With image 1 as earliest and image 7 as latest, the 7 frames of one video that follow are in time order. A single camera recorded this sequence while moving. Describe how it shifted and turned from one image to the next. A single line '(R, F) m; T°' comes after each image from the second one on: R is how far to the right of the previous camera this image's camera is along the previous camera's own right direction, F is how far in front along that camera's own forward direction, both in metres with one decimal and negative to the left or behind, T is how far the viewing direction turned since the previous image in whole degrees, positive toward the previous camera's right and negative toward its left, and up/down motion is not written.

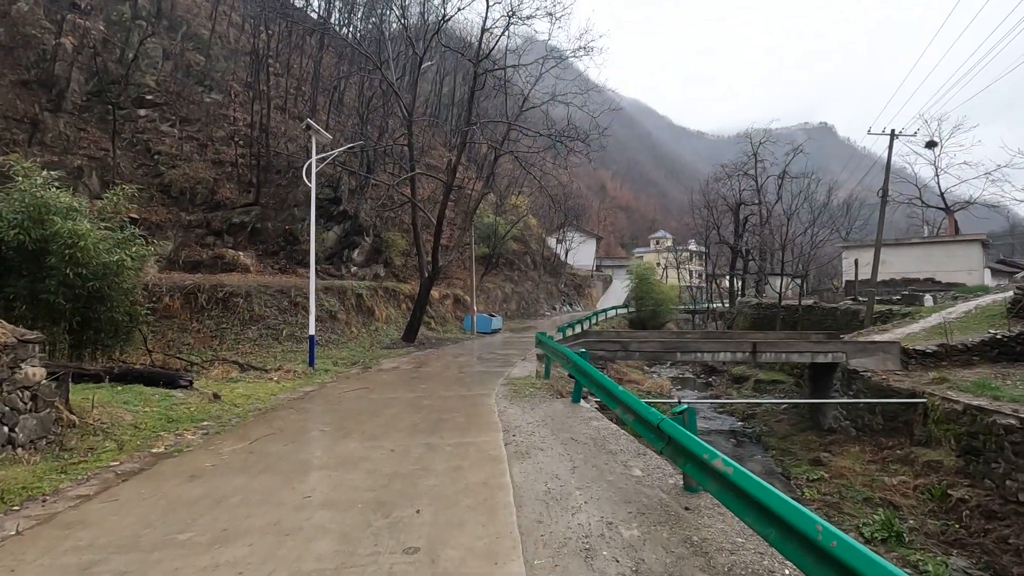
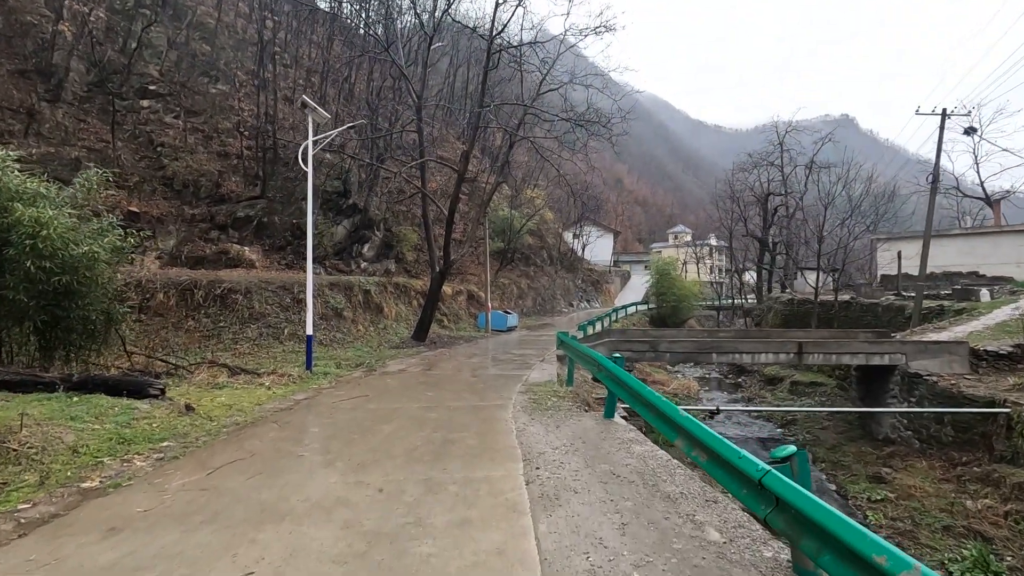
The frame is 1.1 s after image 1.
(-0.1, +1.1) m; -2°
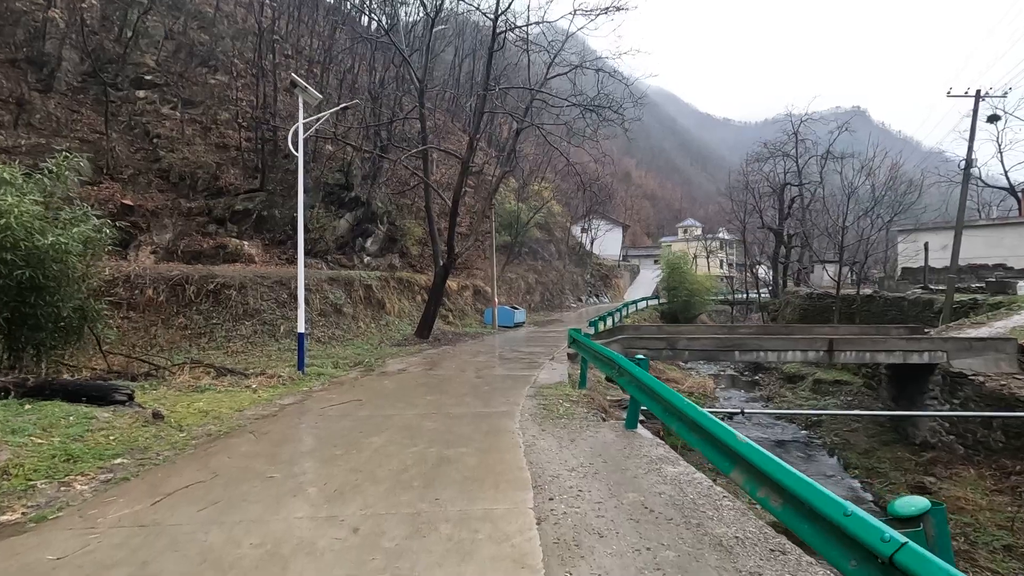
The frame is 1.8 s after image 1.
(0.0, +0.7) m; -1°
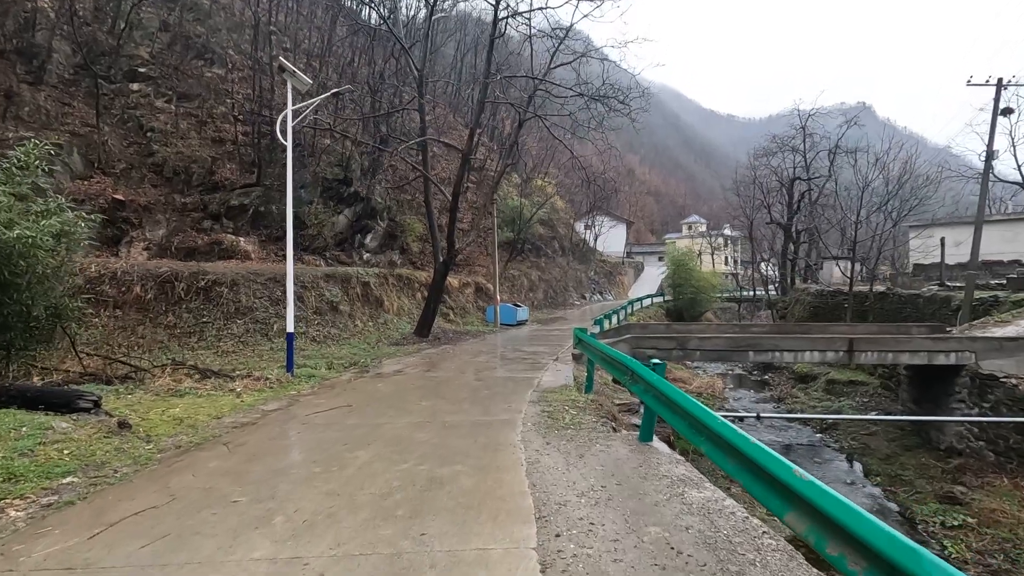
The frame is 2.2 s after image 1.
(0.0, +0.5) m; 0°
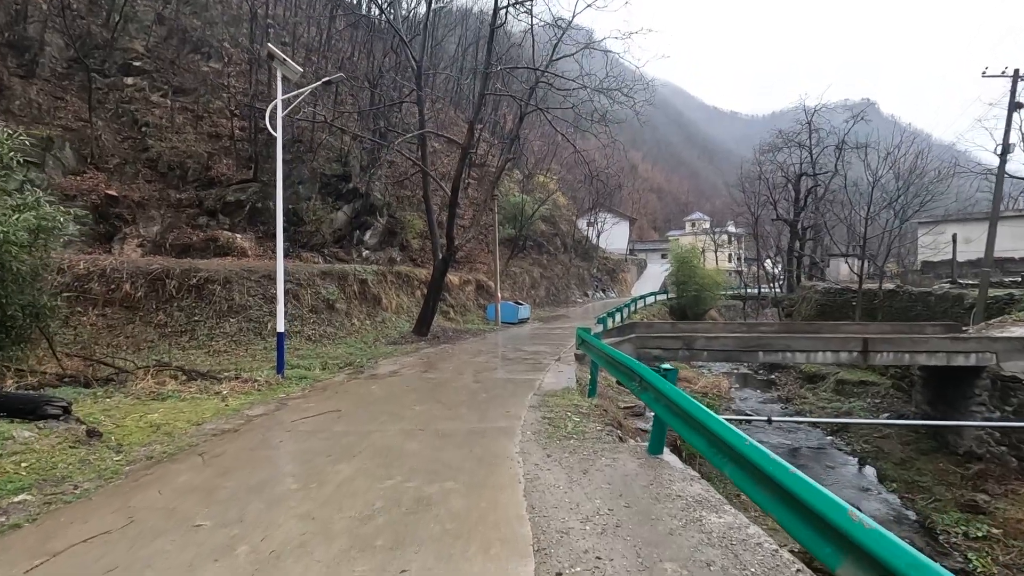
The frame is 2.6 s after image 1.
(0.0, +0.4) m; 0°
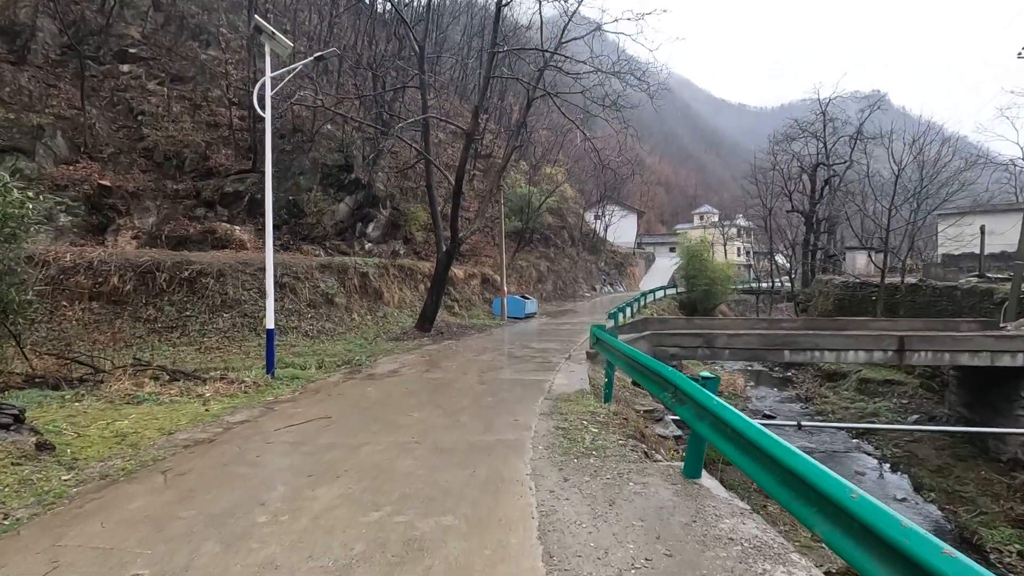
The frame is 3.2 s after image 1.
(0.0, +0.6) m; -1°
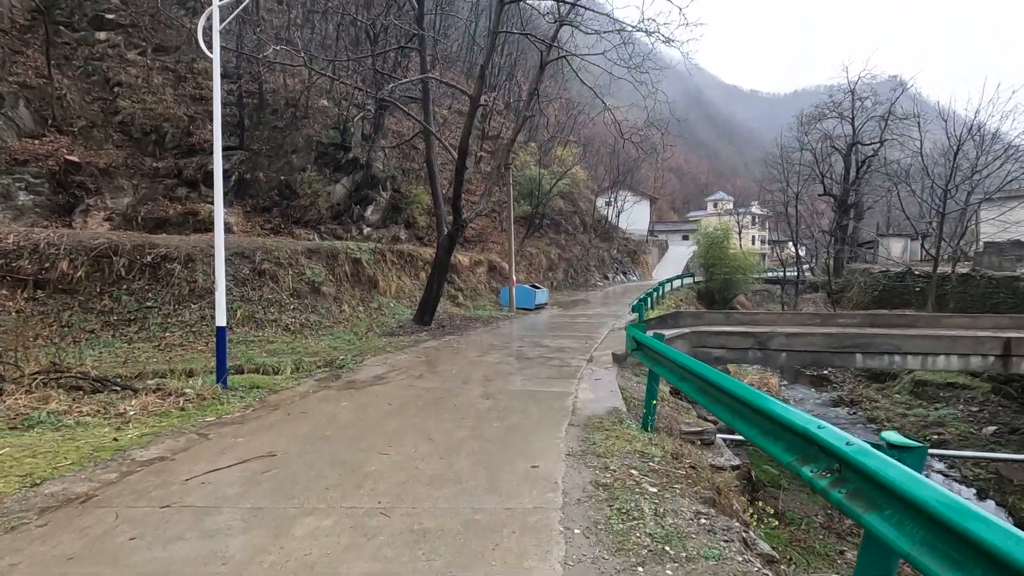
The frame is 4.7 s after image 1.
(-0.1, +1.5) m; -1°
